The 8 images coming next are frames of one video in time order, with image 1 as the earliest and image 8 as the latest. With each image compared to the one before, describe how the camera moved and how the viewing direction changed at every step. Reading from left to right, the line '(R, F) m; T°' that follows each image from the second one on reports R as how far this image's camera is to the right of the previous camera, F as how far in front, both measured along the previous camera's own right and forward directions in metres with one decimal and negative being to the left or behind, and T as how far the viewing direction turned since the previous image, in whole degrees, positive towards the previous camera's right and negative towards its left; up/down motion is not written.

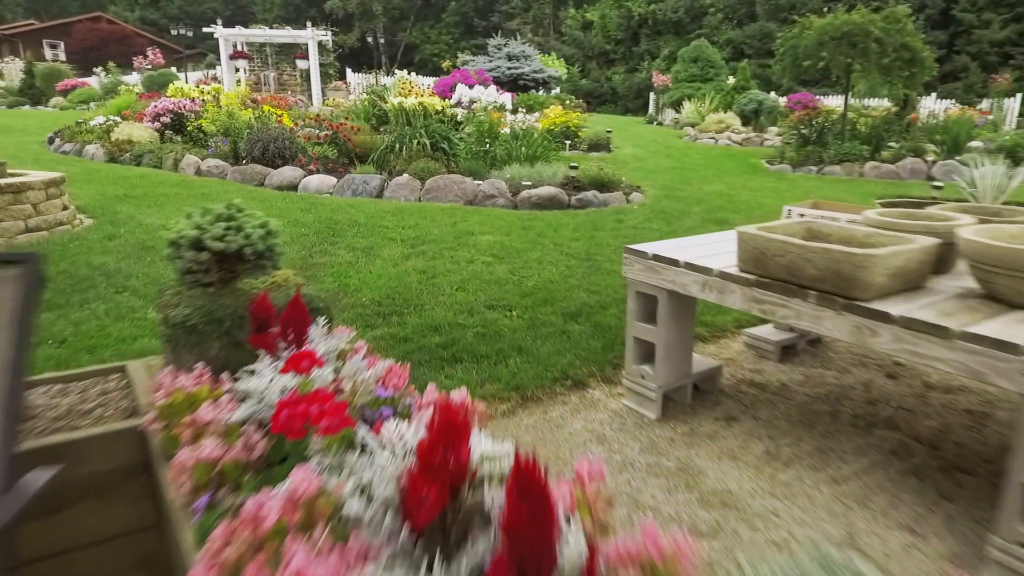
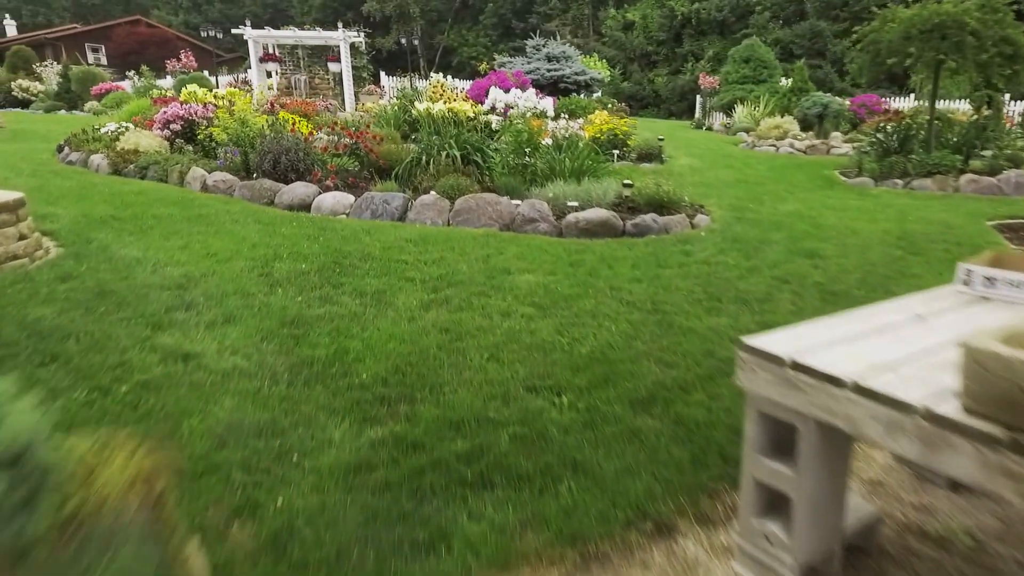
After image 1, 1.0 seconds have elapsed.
(-0.1, +0.8) m; -3°
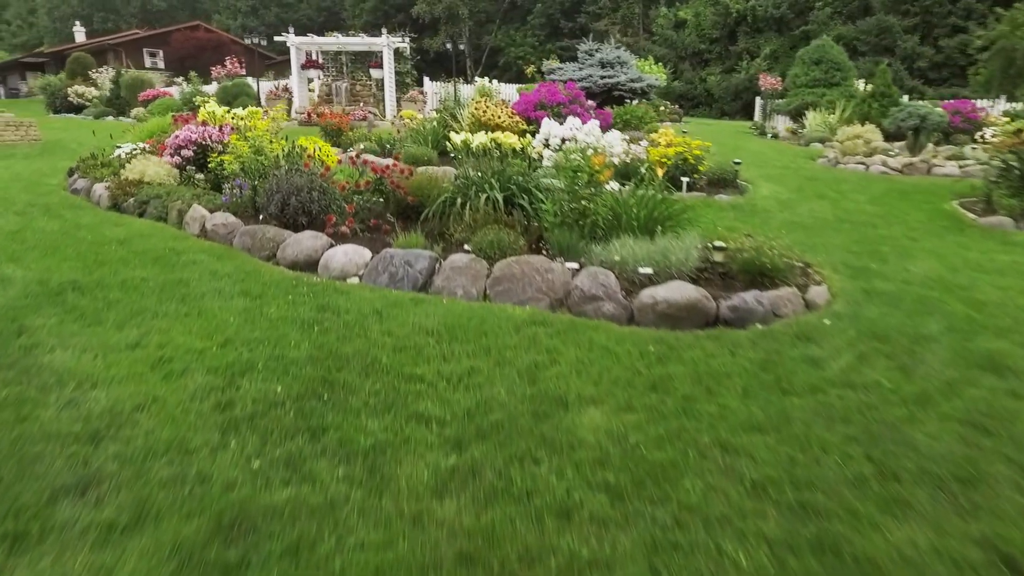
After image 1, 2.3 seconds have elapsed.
(-0.1, +1.1) m; -4°
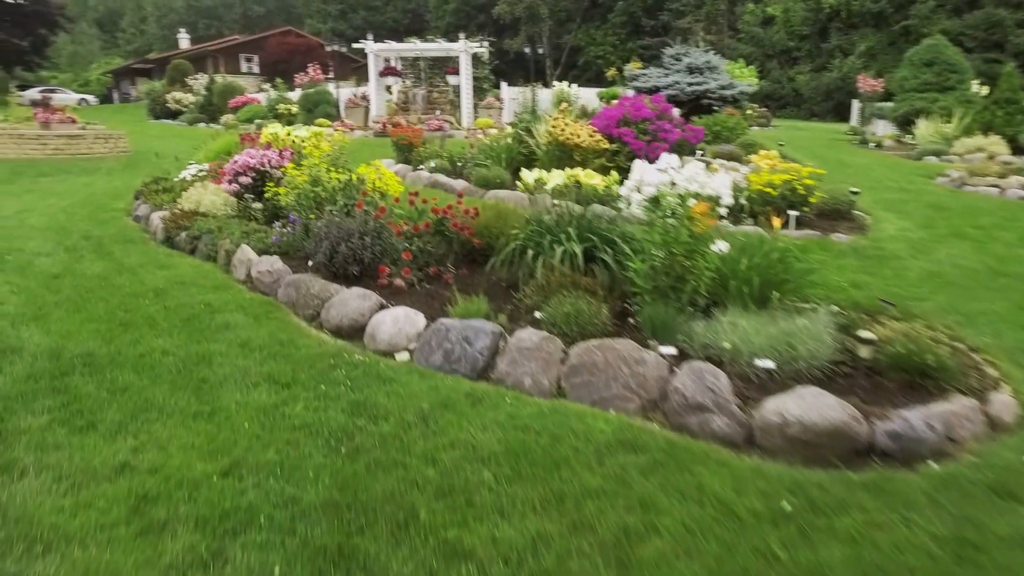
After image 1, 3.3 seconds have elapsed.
(0.0, +0.8) m; -6°
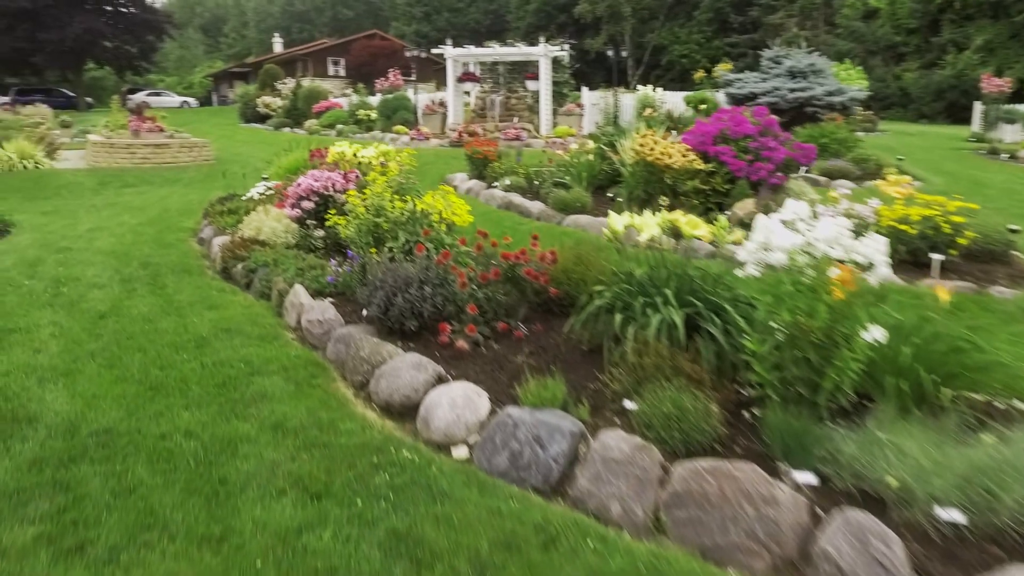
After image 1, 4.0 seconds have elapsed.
(0.0, +0.7) m; -6°
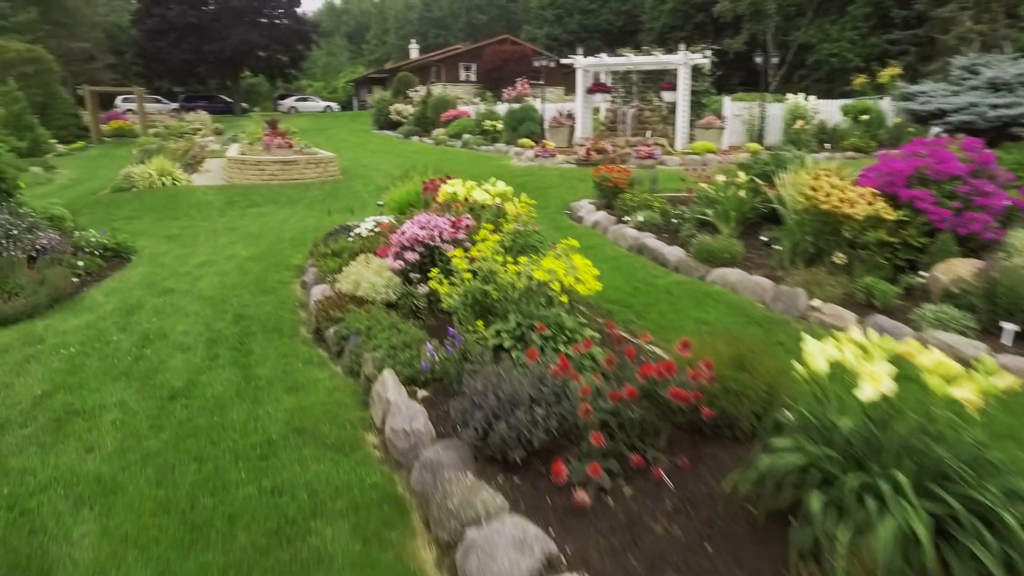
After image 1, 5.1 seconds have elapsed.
(-0.1, +1.0) m; -10°
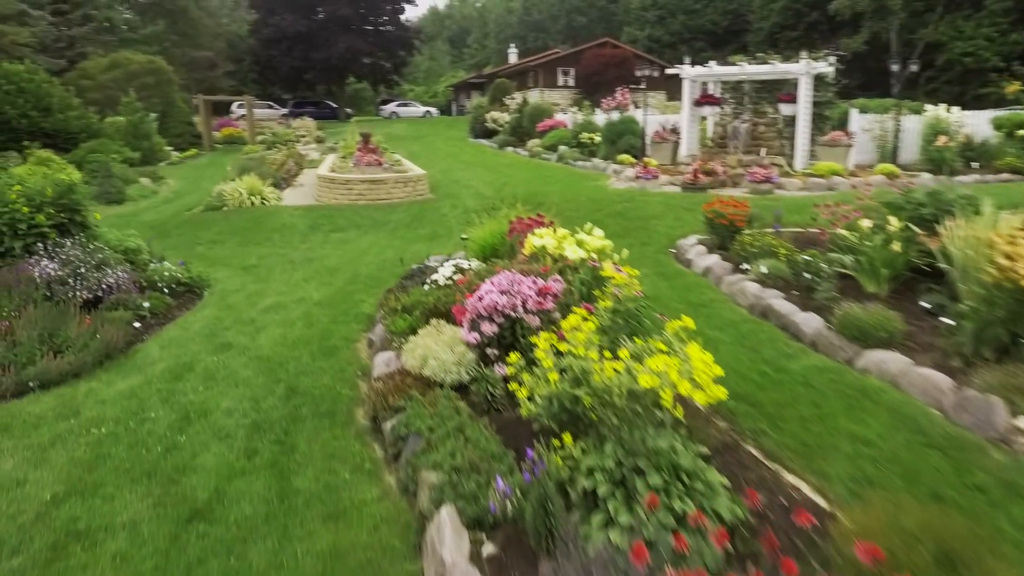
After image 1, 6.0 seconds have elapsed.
(0.0, +1.0) m; -8°
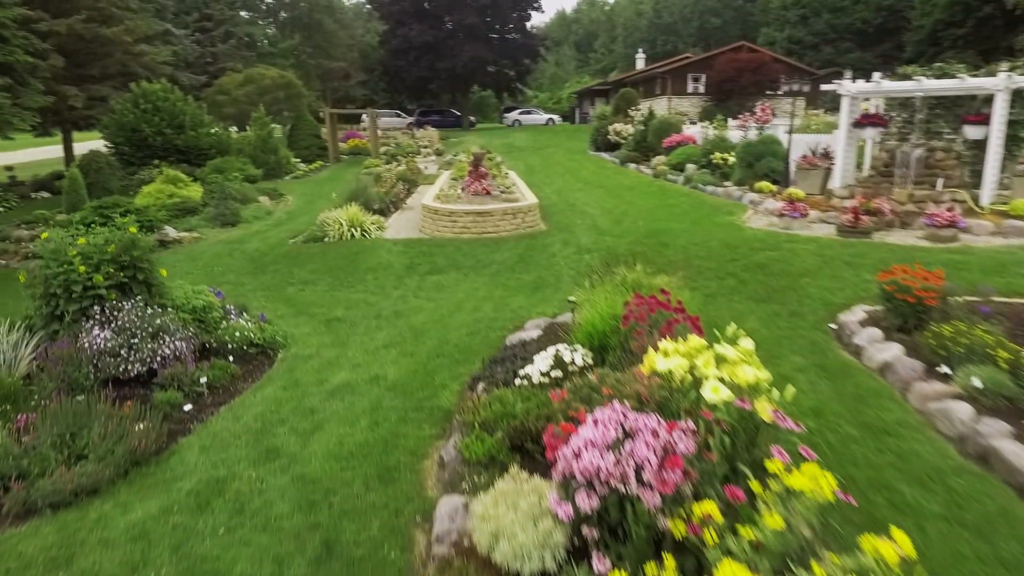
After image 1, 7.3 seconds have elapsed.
(0.0, +1.4) m; -10°
